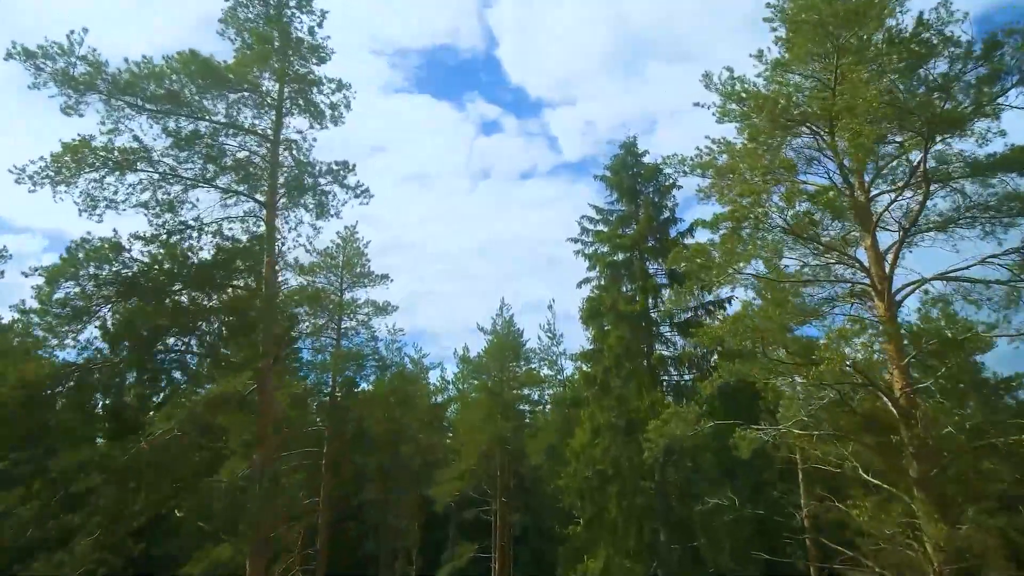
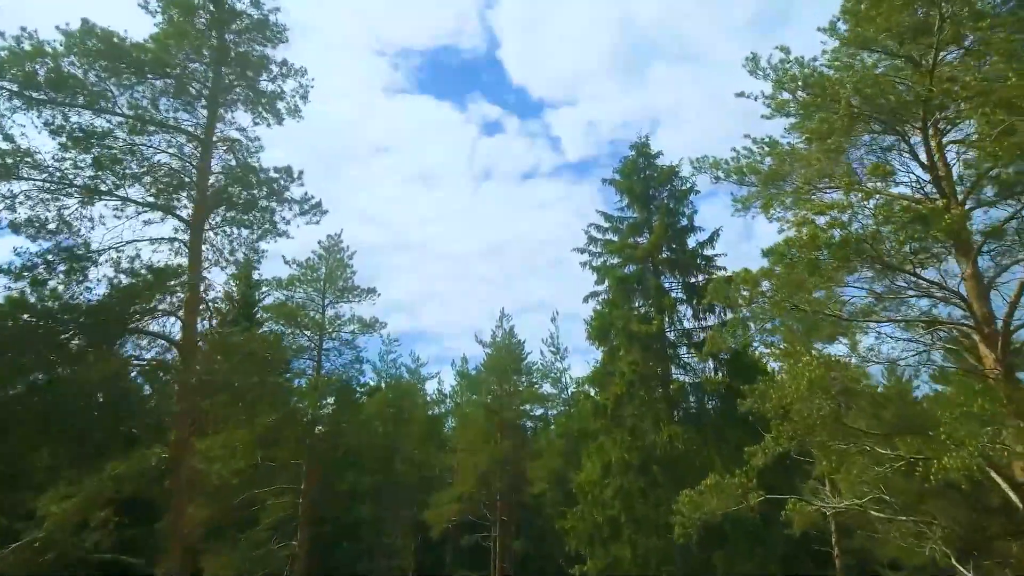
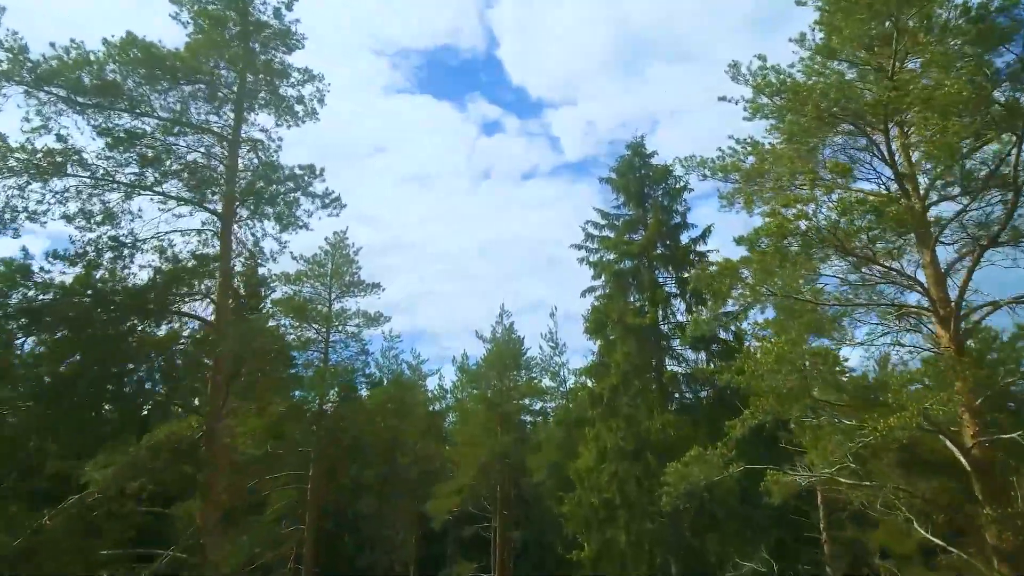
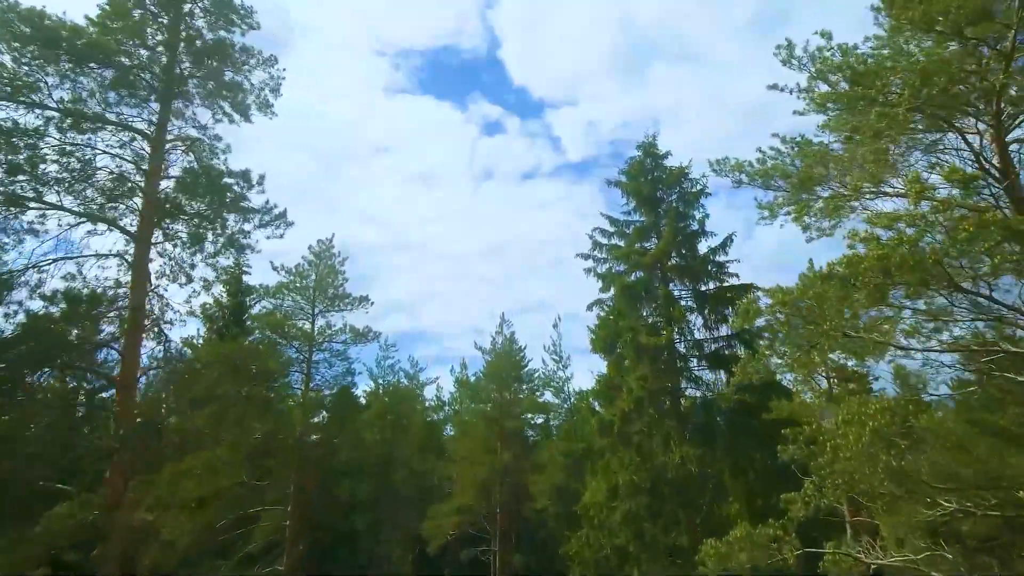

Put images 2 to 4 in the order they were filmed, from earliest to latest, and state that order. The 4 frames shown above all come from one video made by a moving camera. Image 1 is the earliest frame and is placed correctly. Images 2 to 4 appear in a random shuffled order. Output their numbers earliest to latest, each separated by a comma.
3, 2, 4
